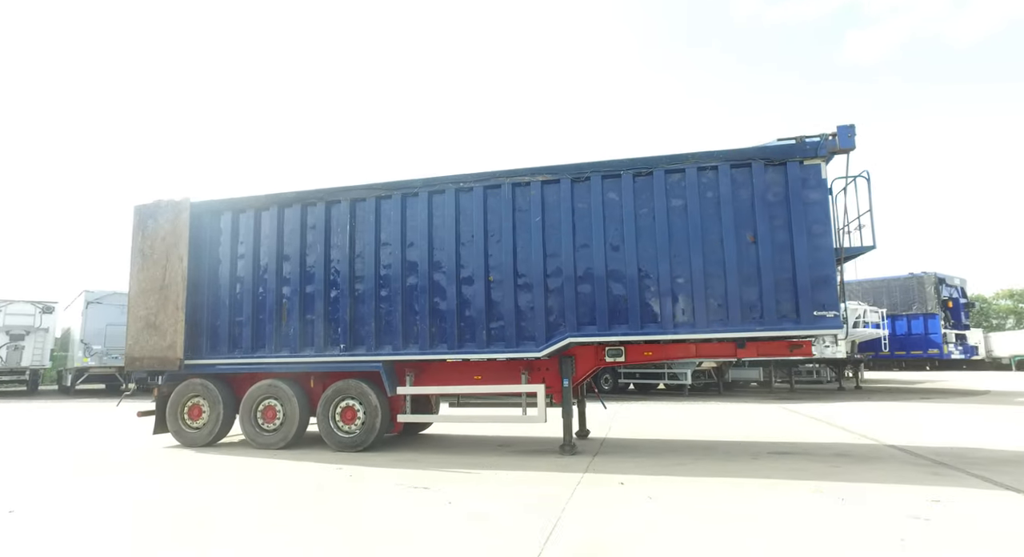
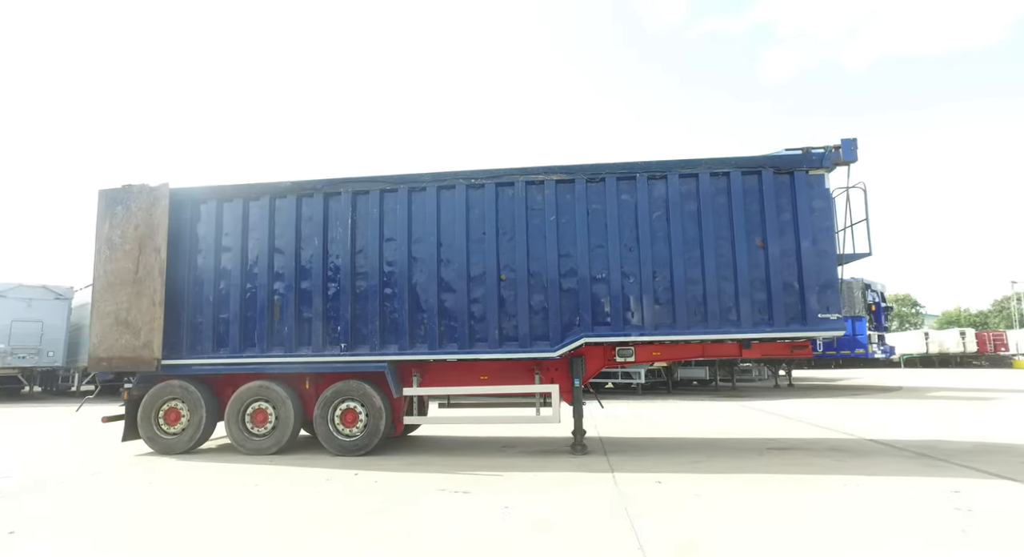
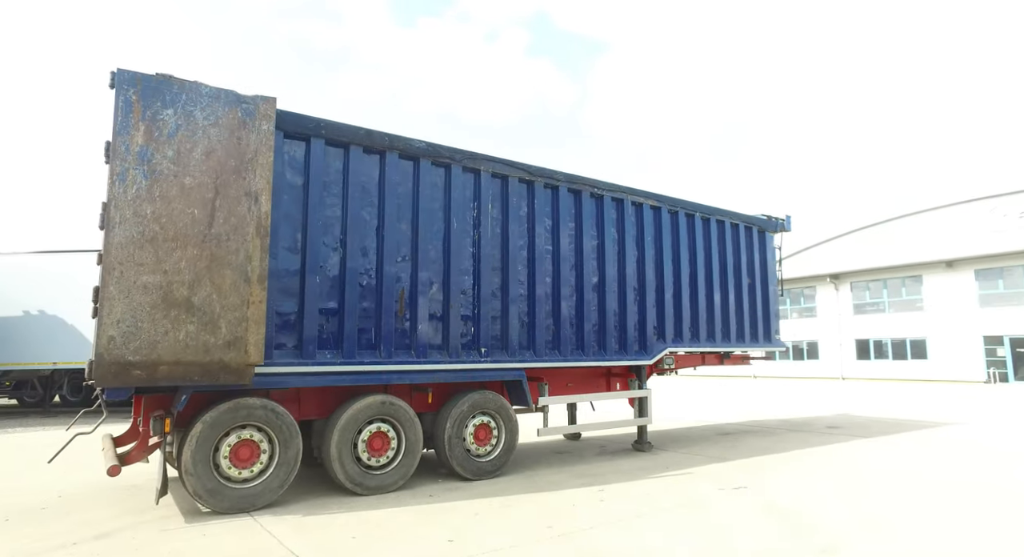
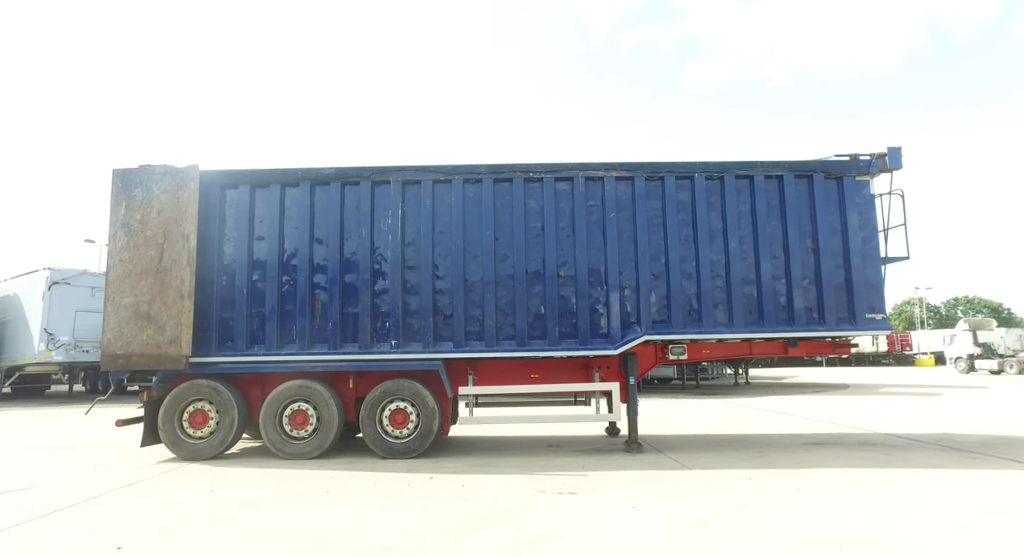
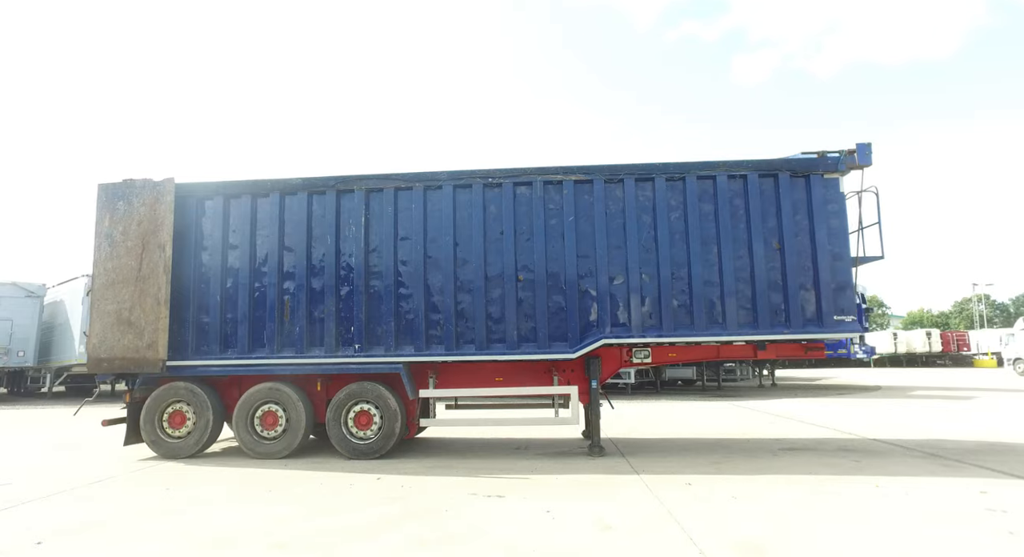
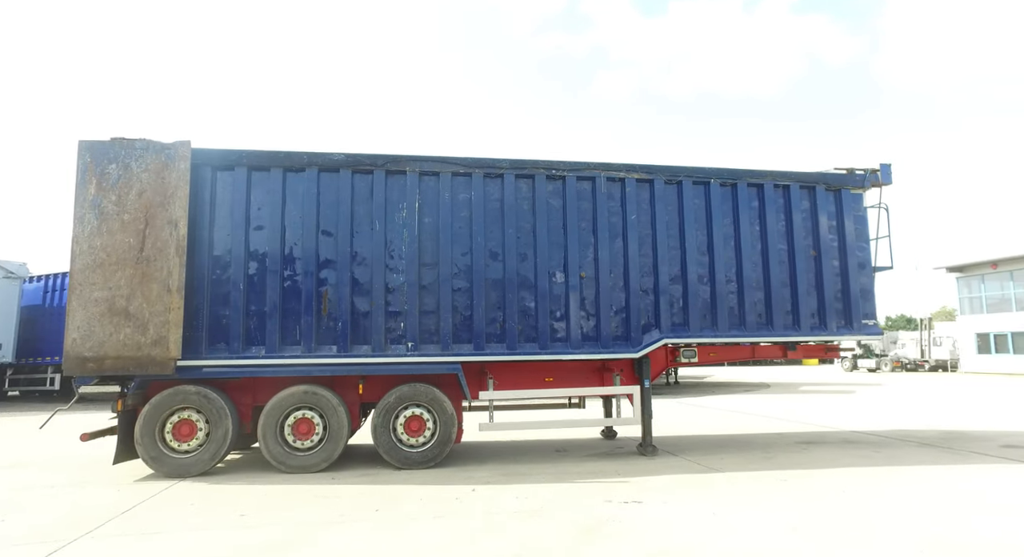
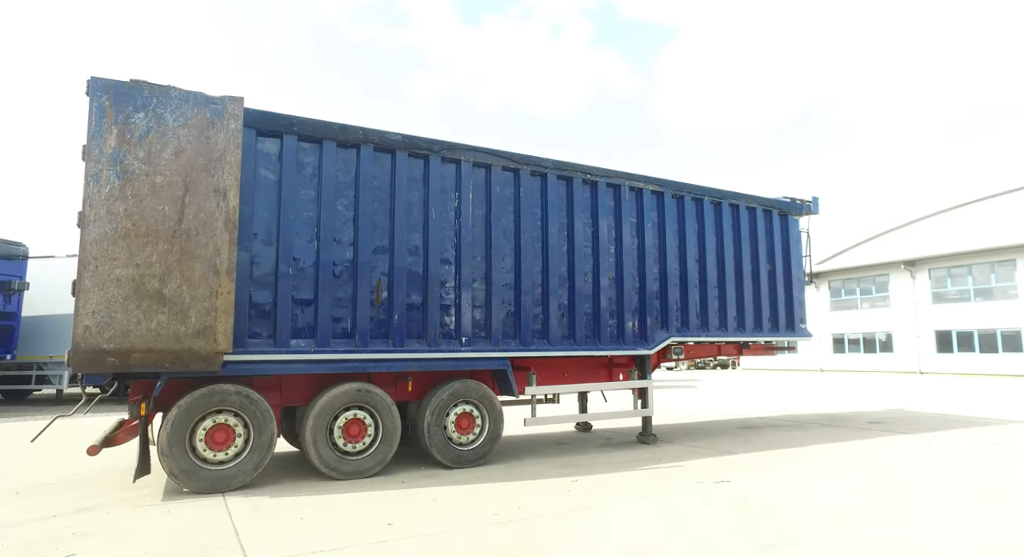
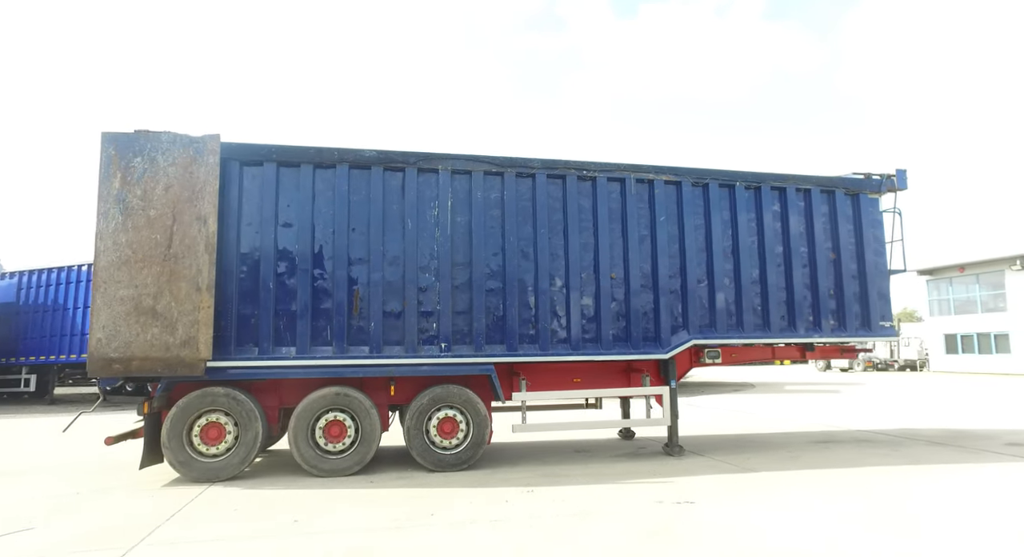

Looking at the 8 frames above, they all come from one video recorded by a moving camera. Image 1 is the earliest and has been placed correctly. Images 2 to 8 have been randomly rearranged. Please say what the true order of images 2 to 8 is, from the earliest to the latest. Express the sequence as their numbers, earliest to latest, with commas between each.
2, 5, 4, 6, 8, 7, 3
